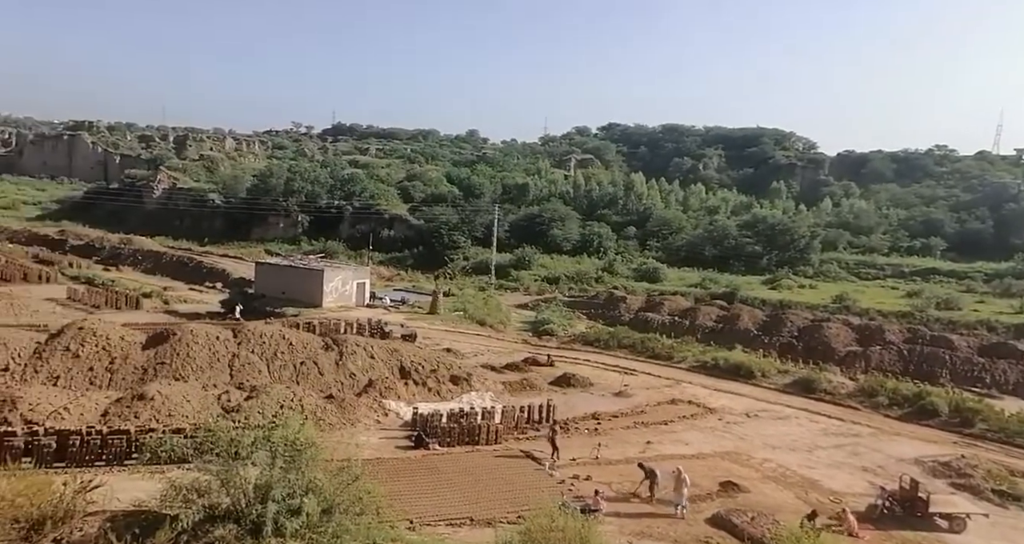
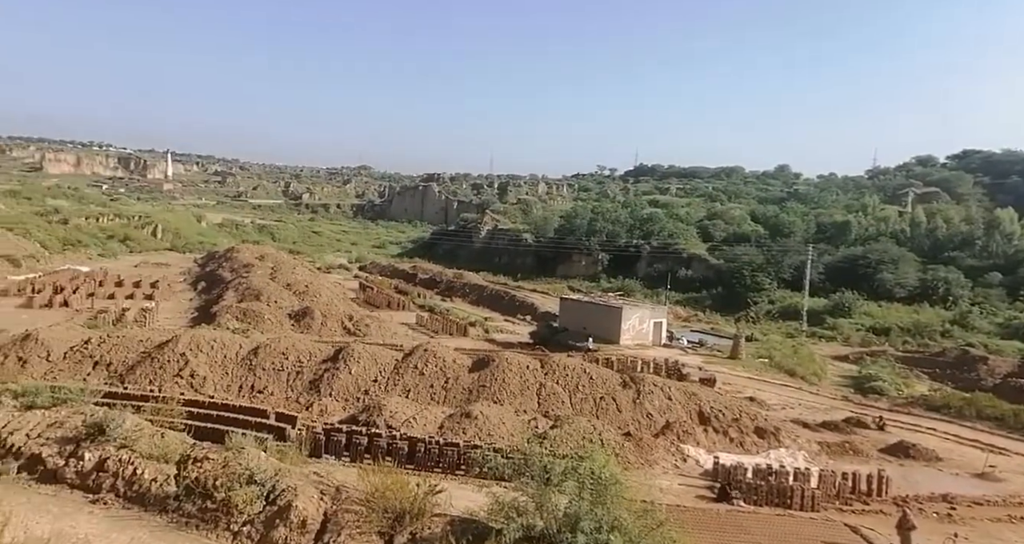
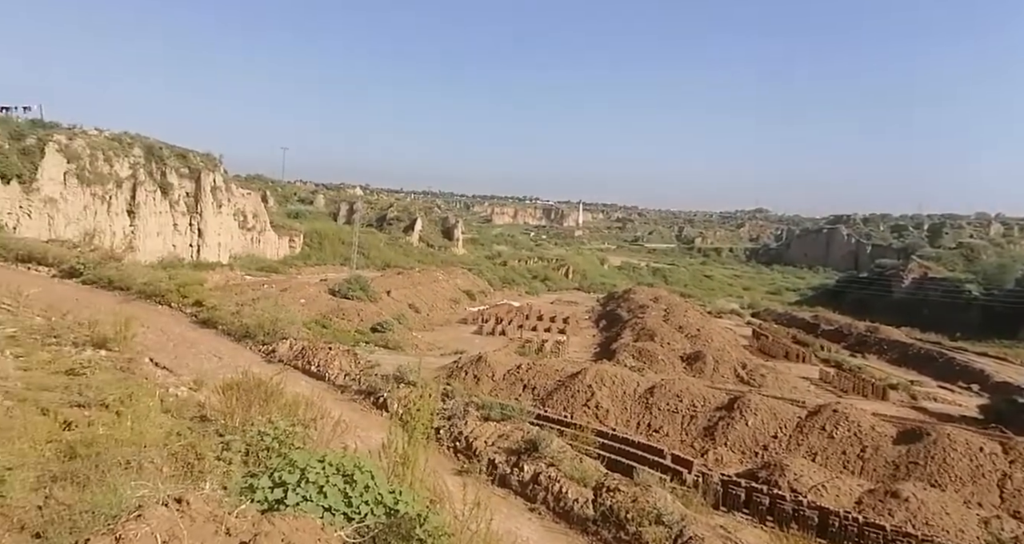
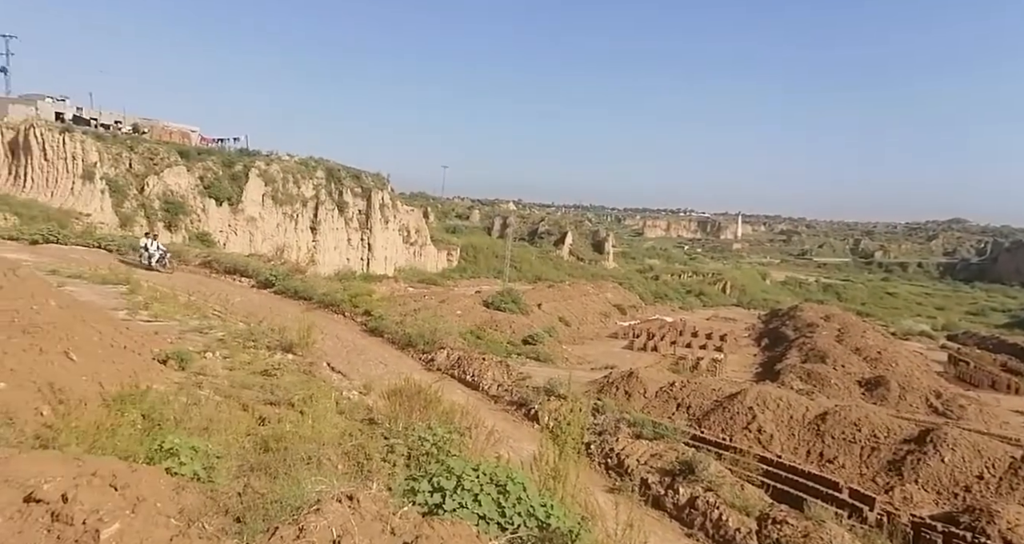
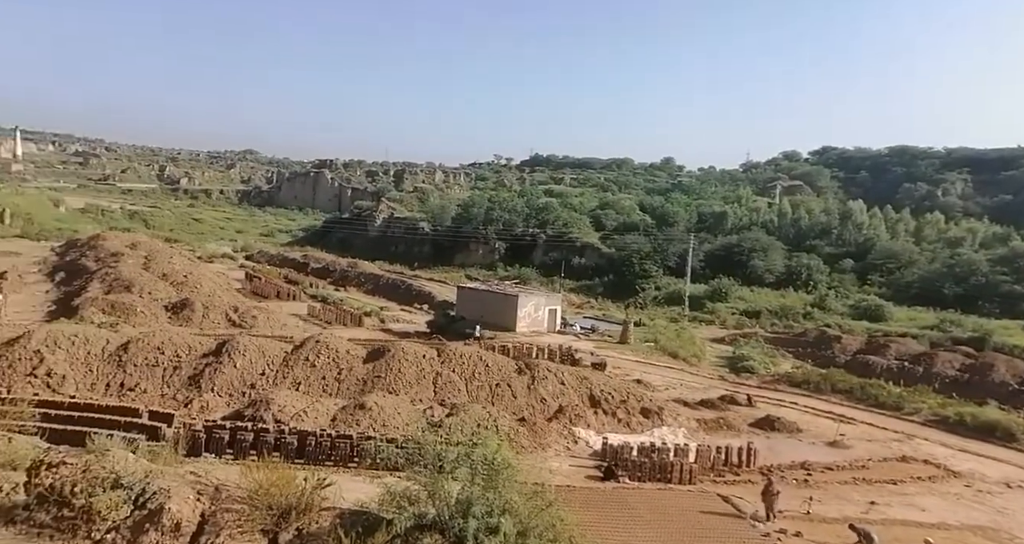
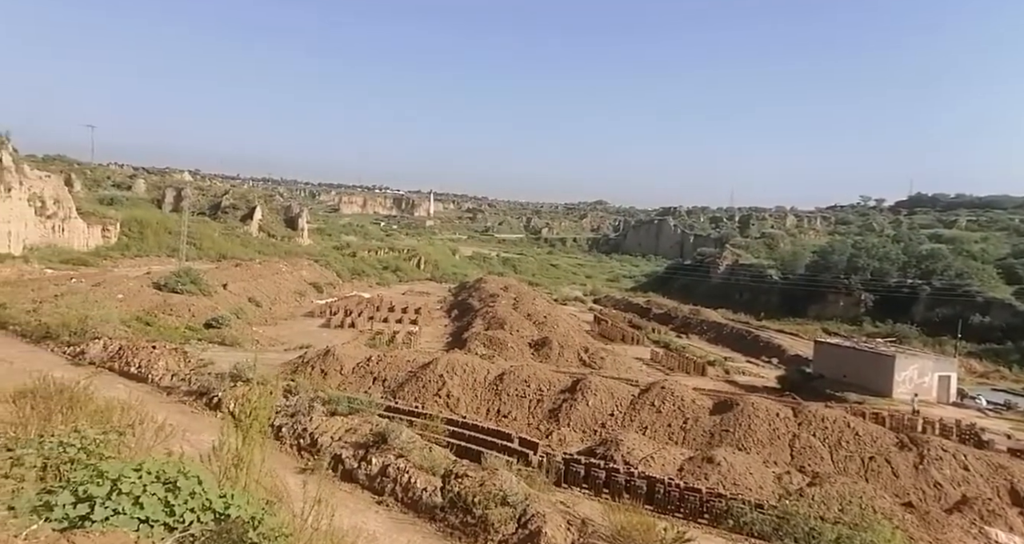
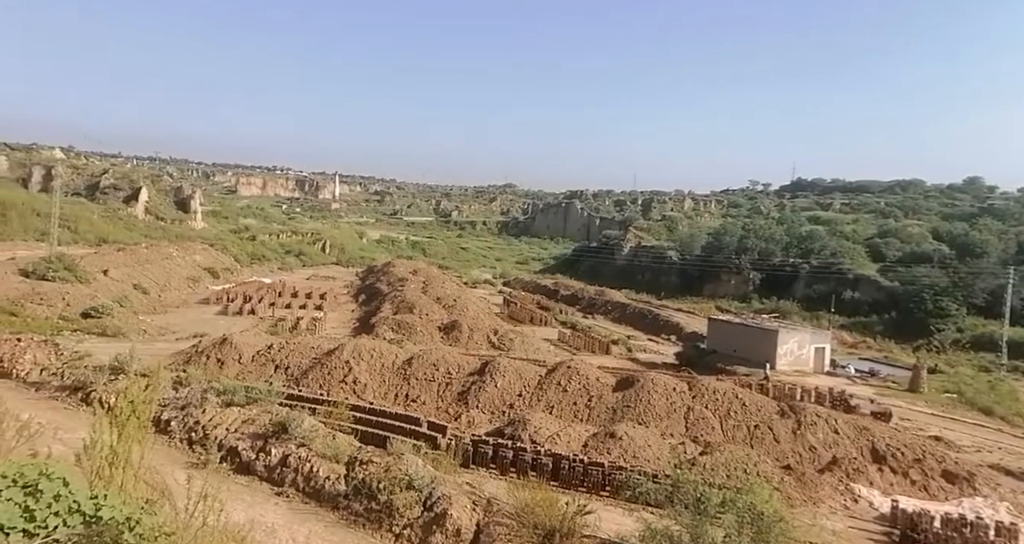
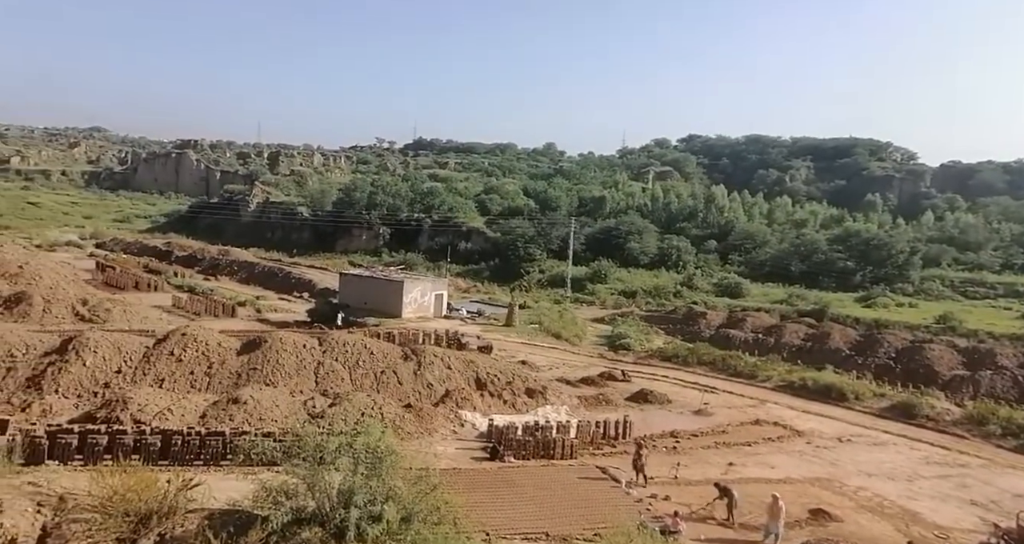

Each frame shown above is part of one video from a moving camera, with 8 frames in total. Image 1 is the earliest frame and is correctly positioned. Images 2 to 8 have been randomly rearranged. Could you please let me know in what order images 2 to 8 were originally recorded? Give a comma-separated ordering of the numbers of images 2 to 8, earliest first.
8, 5, 2, 7, 6, 3, 4
